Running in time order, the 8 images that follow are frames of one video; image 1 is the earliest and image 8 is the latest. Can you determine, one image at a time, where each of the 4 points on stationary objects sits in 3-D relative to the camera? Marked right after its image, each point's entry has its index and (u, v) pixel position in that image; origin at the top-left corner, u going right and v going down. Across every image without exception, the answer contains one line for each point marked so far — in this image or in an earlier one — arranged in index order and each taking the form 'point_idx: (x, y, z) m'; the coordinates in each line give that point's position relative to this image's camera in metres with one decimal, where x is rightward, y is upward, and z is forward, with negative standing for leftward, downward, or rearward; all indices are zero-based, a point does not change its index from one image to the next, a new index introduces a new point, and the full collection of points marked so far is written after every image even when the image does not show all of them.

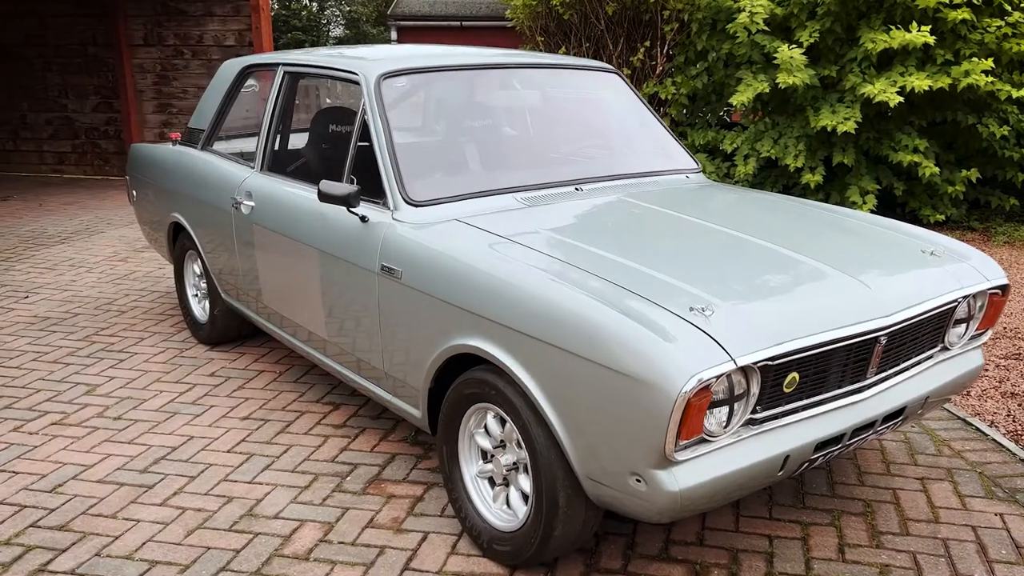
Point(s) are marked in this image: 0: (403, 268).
0: (-0.4, +0.1, +2.9) m
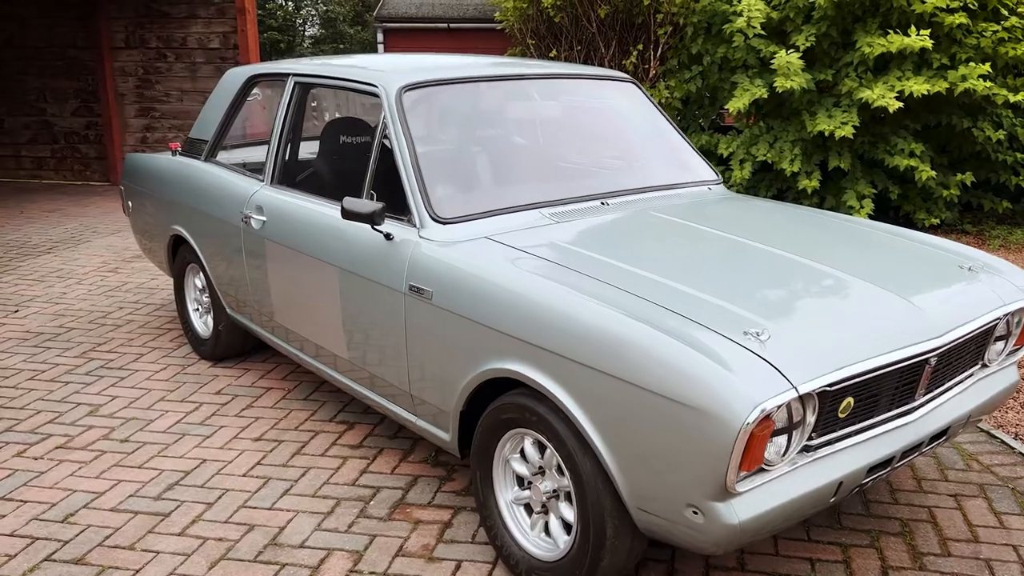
0: (-0.3, 0.0, +2.8) m
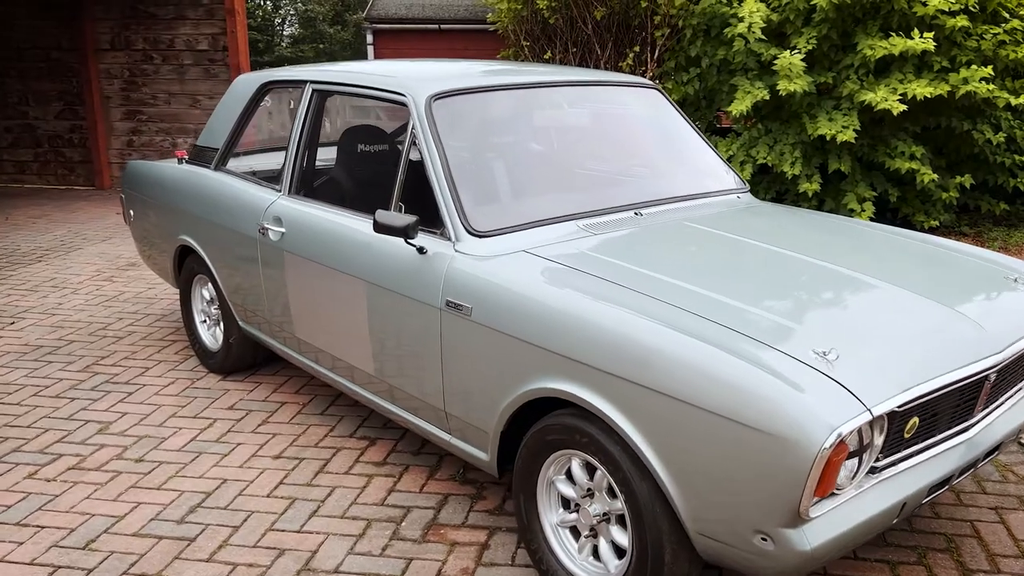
0: (-0.1, -0.1, +2.7) m
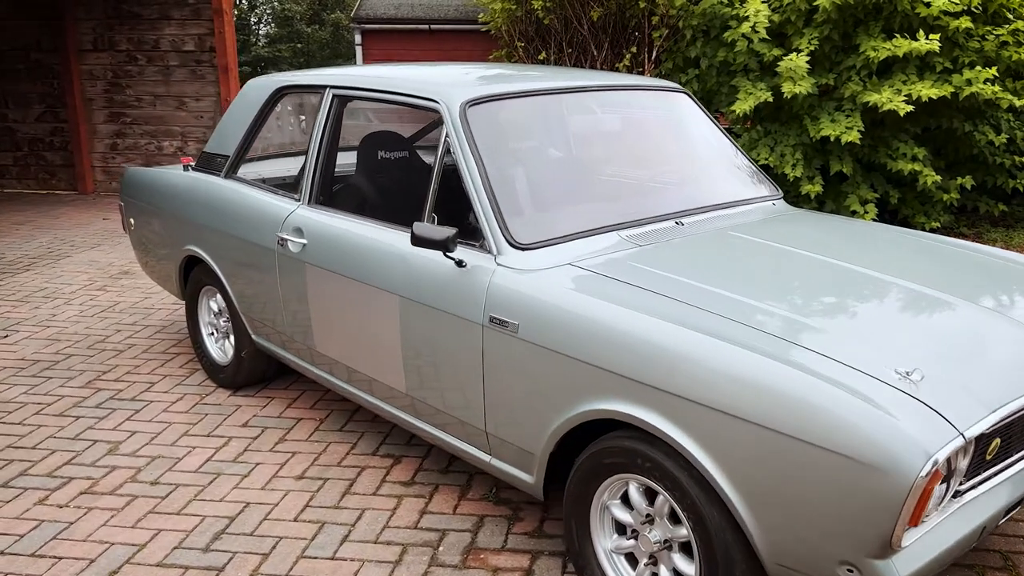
0: (0.0, -0.1, +2.6) m
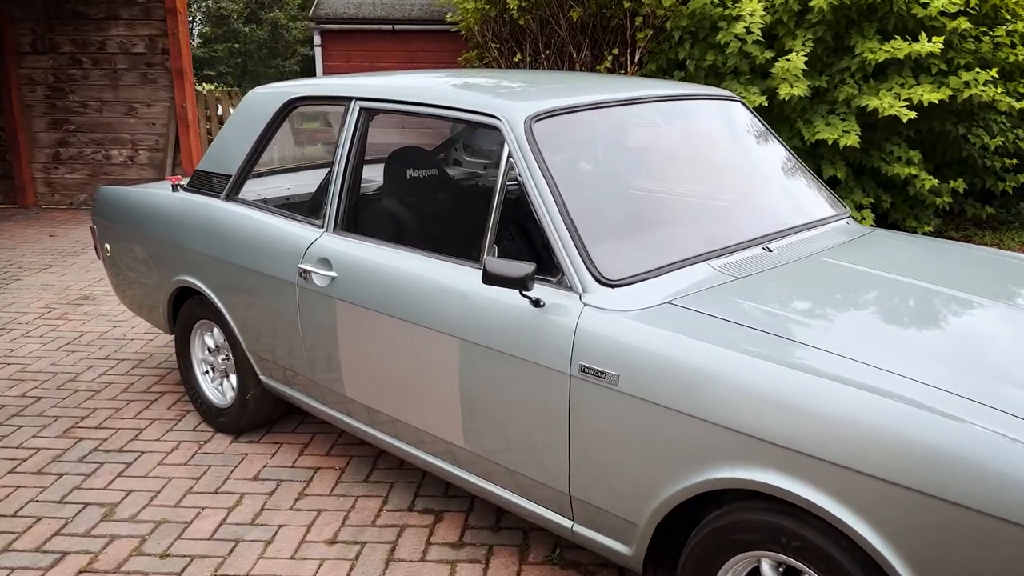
0: (+0.3, -0.2, +2.3) m
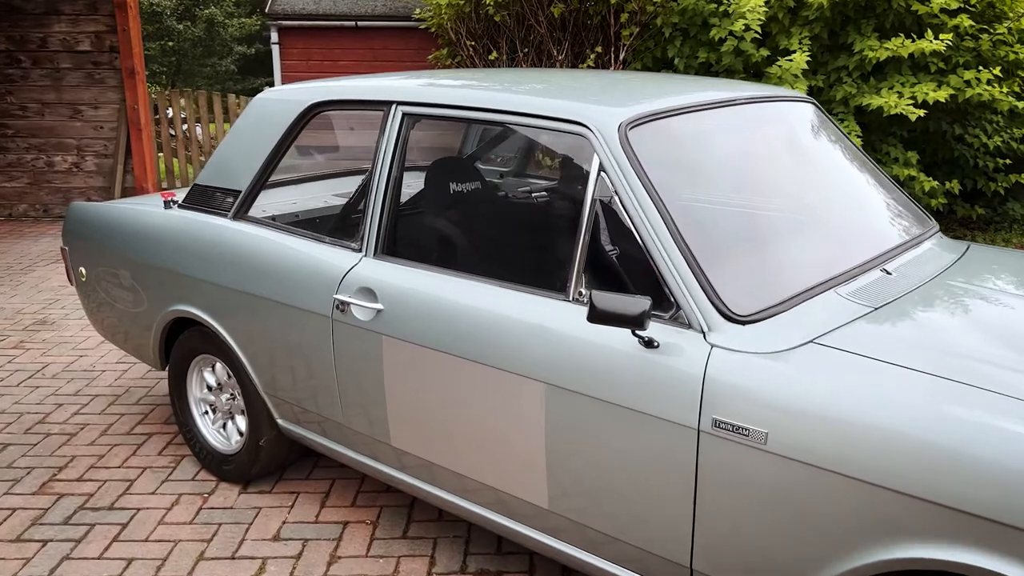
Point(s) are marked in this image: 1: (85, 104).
0: (+0.6, -0.3, +1.9) m
1: (-5.1, +2.2, +9.4) m
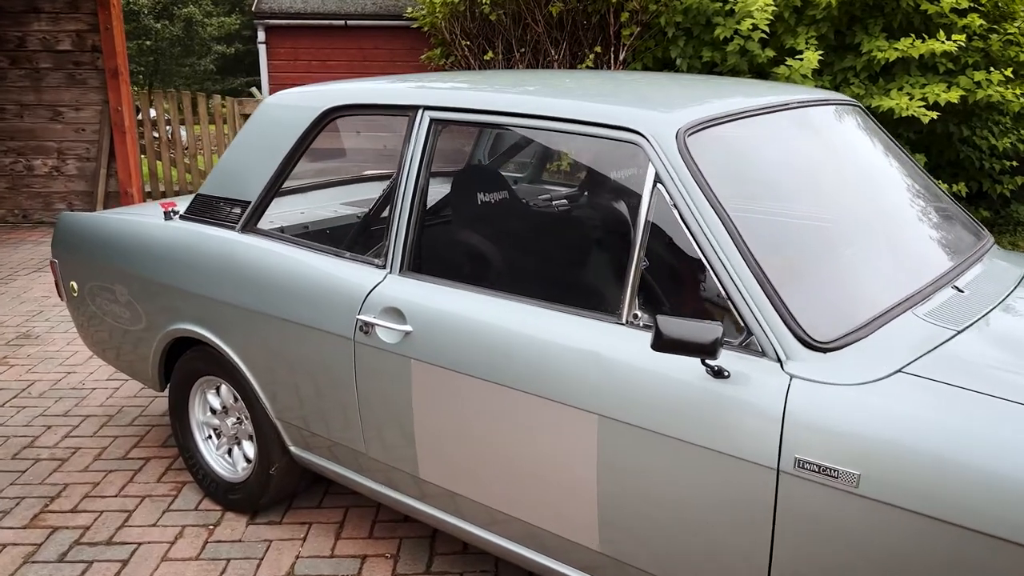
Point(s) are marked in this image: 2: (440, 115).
0: (+0.7, -0.4, +1.8) m
1: (-5.1, +2.1, +9.1) m
2: (-0.3, +0.6, +2.6) m
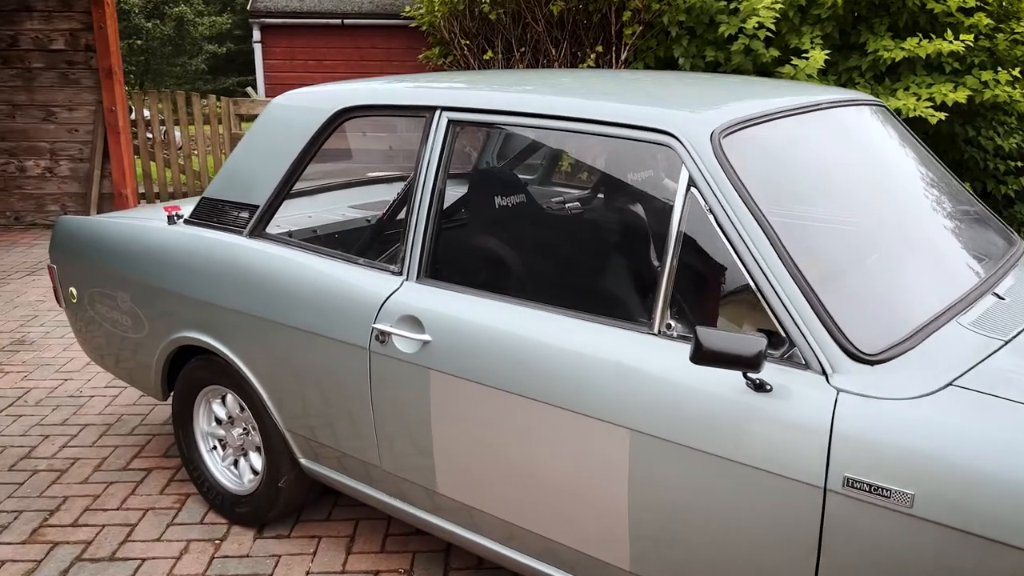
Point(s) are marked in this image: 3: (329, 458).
0: (+0.8, -0.4, +1.7) m
1: (-5.1, +2.1, +8.9) m
2: (-0.2, +0.6, +2.5) m
3: (-0.7, -0.6, +2.8) m
